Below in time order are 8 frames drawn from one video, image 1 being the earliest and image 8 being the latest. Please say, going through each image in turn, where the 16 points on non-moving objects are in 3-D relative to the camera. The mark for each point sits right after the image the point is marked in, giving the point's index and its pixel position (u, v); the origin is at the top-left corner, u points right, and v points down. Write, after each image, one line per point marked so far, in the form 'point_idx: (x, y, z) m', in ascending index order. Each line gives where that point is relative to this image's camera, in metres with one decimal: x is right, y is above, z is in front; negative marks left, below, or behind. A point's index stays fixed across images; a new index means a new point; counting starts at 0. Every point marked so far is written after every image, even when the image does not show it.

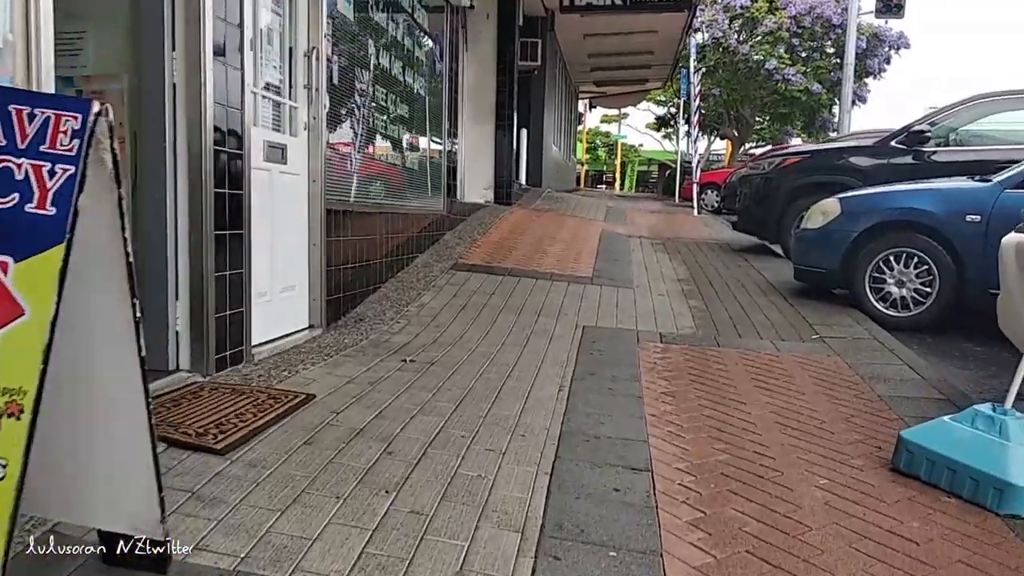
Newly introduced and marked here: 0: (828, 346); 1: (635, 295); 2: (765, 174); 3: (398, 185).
0: (+1.8, -0.3, +5.7) m
1: (+0.9, -0.1, +7.1) m
2: (+2.6, +1.2, +10.4) m
3: (-0.8, +0.8, +7.5) m
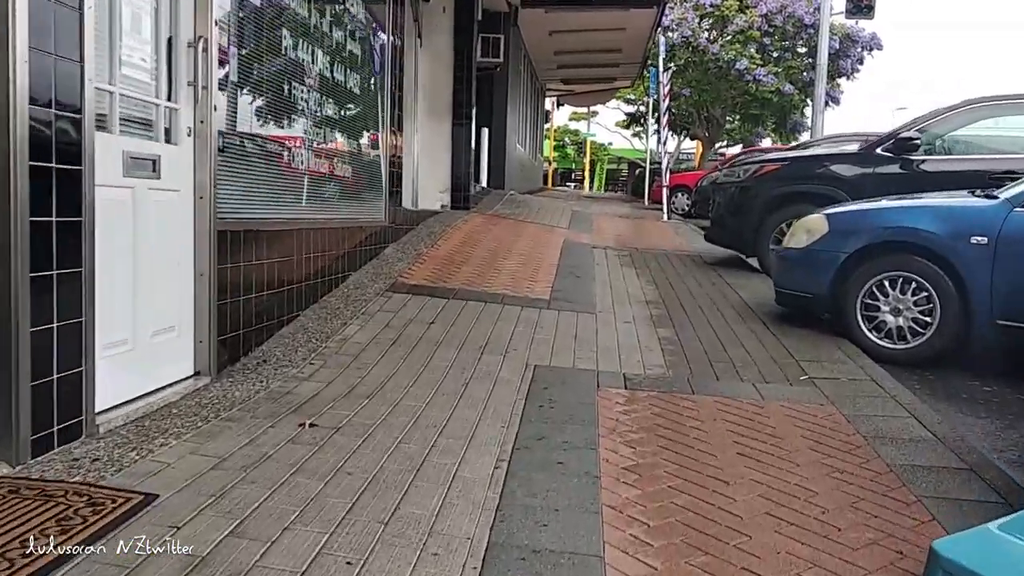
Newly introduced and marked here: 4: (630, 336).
0: (+1.5, -0.5, +4.9) m
1: (+0.5, -0.2, +6.3) m
2: (+2.2, +1.0, +9.6) m
3: (-1.2, +0.6, +6.6) m
4: (+0.7, -0.3, +5.9) m
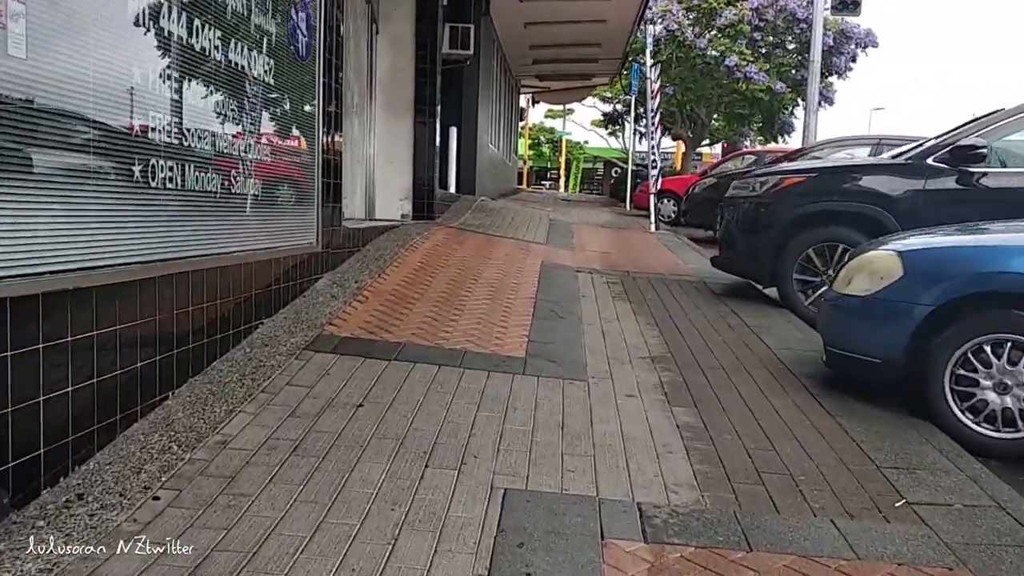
0: (+1.4, -0.8, +3.2) m
1: (+0.4, -0.5, +4.6) m
2: (+1.9, +0.7, +7.9) m
3: (-1.4, +0.3, +4.8) m
4: (+0.5, -0.6, +4.2) m
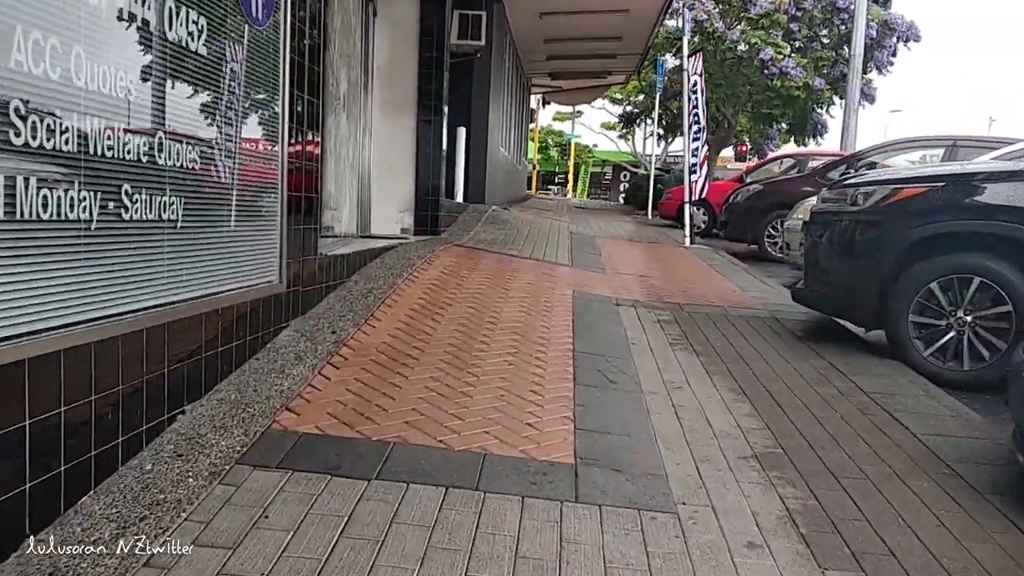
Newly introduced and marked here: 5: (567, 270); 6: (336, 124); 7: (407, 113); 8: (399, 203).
0: (+1.5, -1.0, +1.4) m
1: (+0.5, -0.8, +2.8) m
2: (+2.1, +0.5, +6.1) m
3: (-1.2, +0.1, +3.1) m
4: (+0.7, -0.8, +2.5) m
5: (+0.5, +0.2, +8.8) m
6: (-1.3, +1.2, +7.4) m
7: (-1.1, +1.9, +10.9) m
8: (-1.2, +0.9, +10.9) m
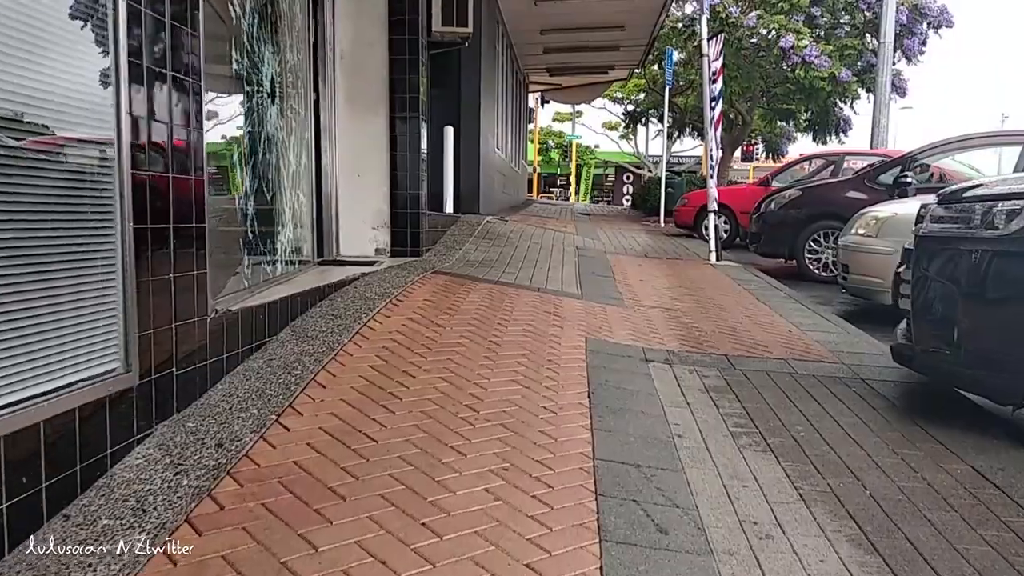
0: (+1.5, -1.3, -0.4) m
1: (+0.5, -1.0, +1.0) m
2: (+2.0, +0.2, +4.3) m
3: (-1.3, -0.2, +1.2) m
4: (+0.6, -1.1, +0.6) m
5: (+0.4, -0.1, +7.0) m
6: (-1.4, +0.9, +5.6) m
7: (-1.2, +1.6, +9.0) m
8: (-1.3, +0.6, +9.1) m
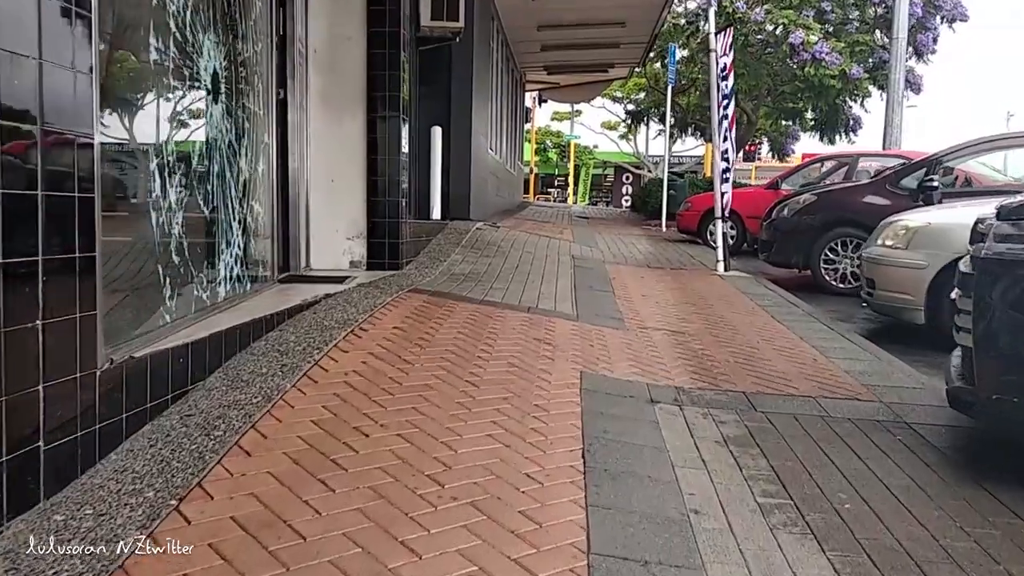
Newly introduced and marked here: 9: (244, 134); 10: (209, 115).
0: (+1.4, -1.4, -1.2) m
1: (+0.4, -1.2, +0.2) m
2: (+1.9, +0.1, +3.5) m
3: (-1.4, -0.4, +0.4) m
4: (+0.6, -1.2, -0.2) m
5: (+0.4, -0.2, +6.2) m
6: (-1.4, +0.8, +4.8) m
7: (-1.3, +1.5, +8.2) m
8: (-1.4, +0.5, +8.3) m
9: (-1.5, +0.9, +5.6) m
10: (-1.4, +0.8, +4.7) m
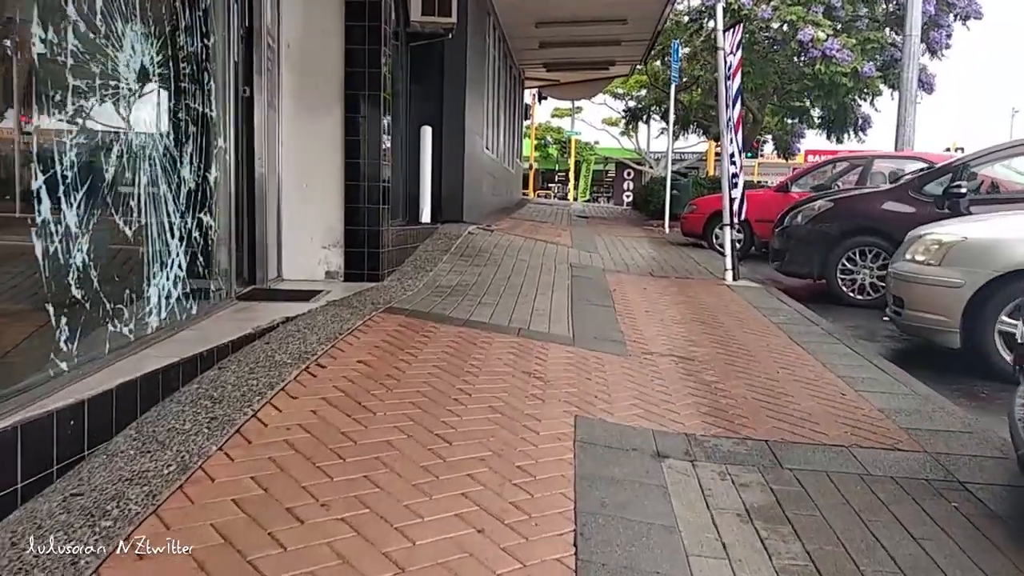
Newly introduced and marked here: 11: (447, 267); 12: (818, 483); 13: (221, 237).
0: (+1.3, -1.6, -1.9) m
1: (+0.3, -1.3, -0.6) m
2: (+1.9, 0.0, +2.8) m
3: (-1.4, -0.5, -0.3) m
4: (+0.5, -1.4, -0.9) m
5: (+0.3, -0.4, +5.5) m
6: (-1.5, +0.7, +4.0) m
7: (-1.3, +1.4, +7.5) m
8: (-1.4, +0.4, +7.6) m
9: (-1.6, +0.7, +4.9) m
10: (-1.5, +0.7, +3.9) m
11: (-0.6, +0.2, +8.7) m
12: (+1.1, -0.7, +3.6) m
13: (-1.7, +0.3, +5.8) m
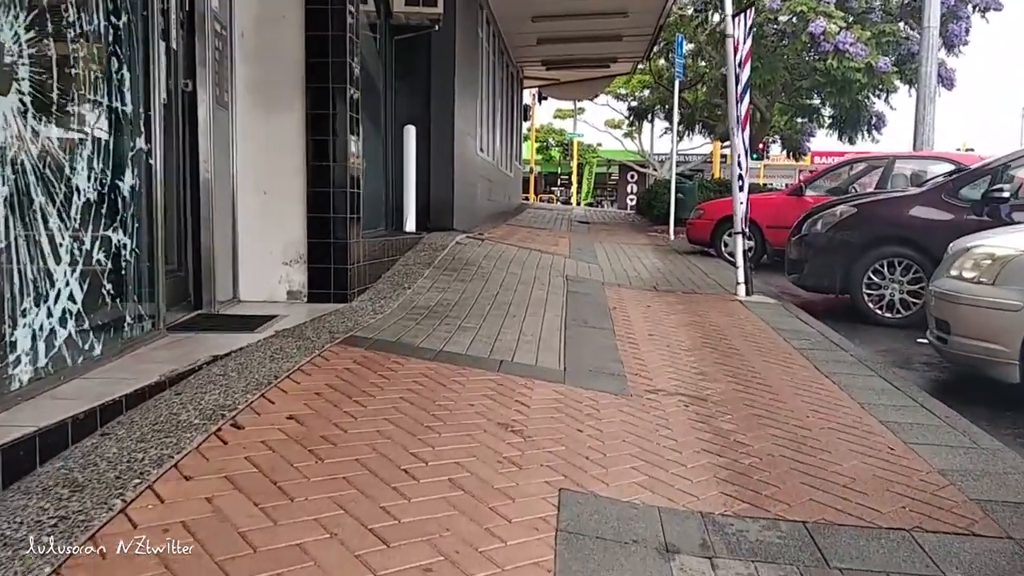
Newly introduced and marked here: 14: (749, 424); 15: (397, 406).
0: (+1.2, -1.7, -2.8) m
1: (+0.2, -1.4, -1.4) m
2: (+1.8, -0.2, +1.9) m
3: (-1.6, -0.6, -1.2) m
4: (+0.4, -1.5, -1.8) m
5: (+0.2, -0.5, +4.6) m
6: (-1.6, +0.5, +3.2) m
7: (-1.4, +1.2, +6.6) m
8: (-1.5, +0.2, +6.7) m
9: (-1.7, +0.6, +4.0) m
10: (-1.6, +0.6, +3.1) m
11: (-0.6, 0.0, +7.9) m
12: (+1.0, -0.8, +2.7) m
13: (-1.8, +0.1, +4.9) m
14: (+1.0, -0.6, +4.4) m
15: (-0.4, -0.5, +4.0) m
